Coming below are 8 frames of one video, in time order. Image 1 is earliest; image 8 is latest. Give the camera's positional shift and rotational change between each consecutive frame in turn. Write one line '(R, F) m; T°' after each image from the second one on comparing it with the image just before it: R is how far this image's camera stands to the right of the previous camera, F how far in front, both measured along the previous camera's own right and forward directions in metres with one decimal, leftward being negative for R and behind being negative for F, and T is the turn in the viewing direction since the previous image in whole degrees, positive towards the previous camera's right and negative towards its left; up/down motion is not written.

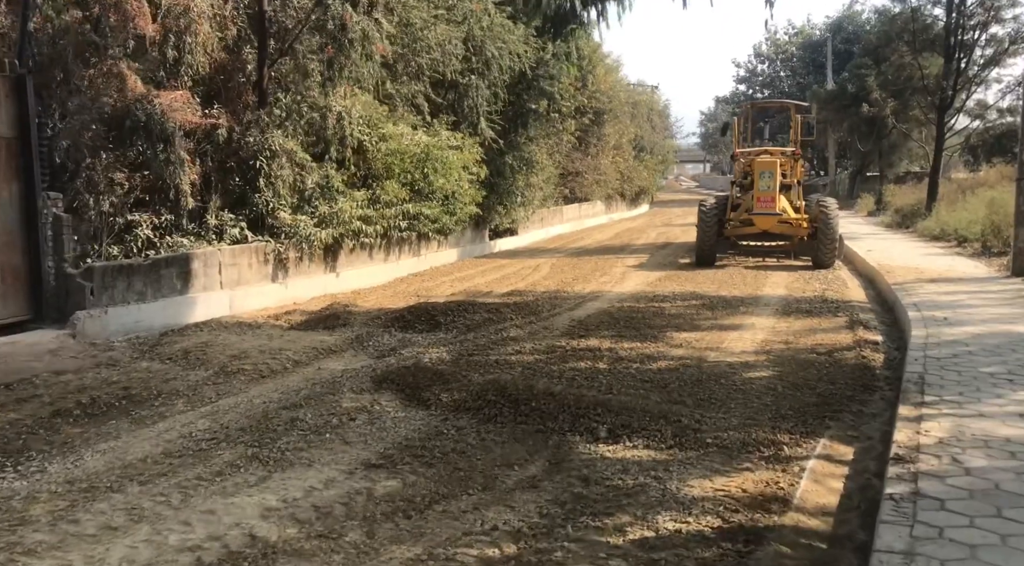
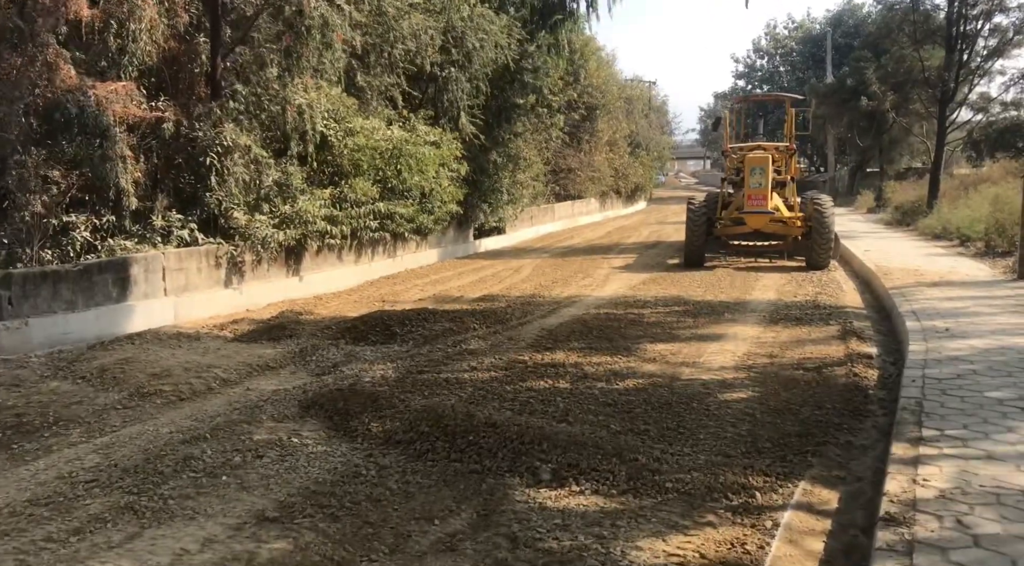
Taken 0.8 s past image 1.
(+0.4, +0.8) m; 0°
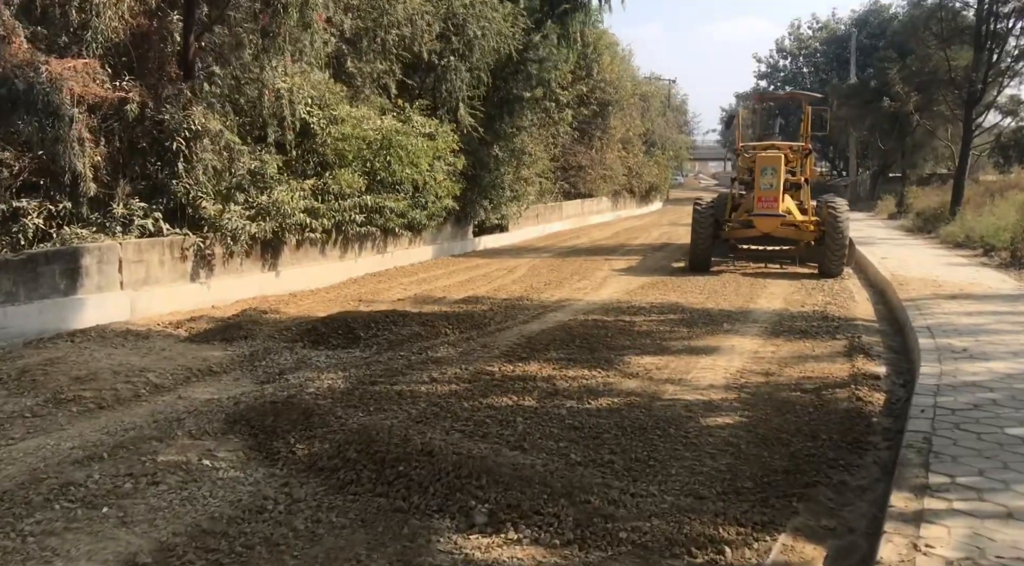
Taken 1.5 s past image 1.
(+0.4, +0.7) m; -1°
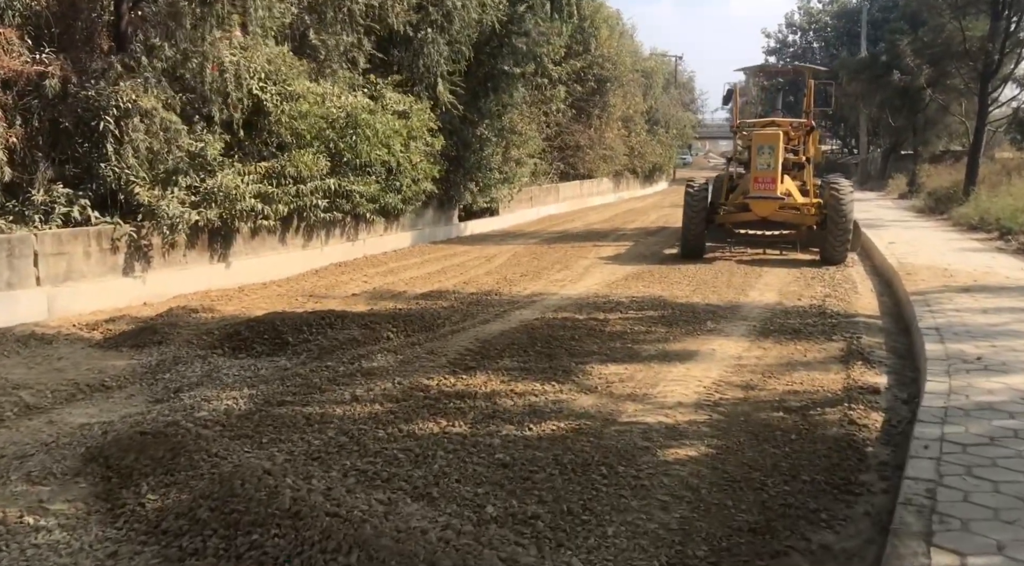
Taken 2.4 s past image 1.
(+0.5, +1.0) m; -1°
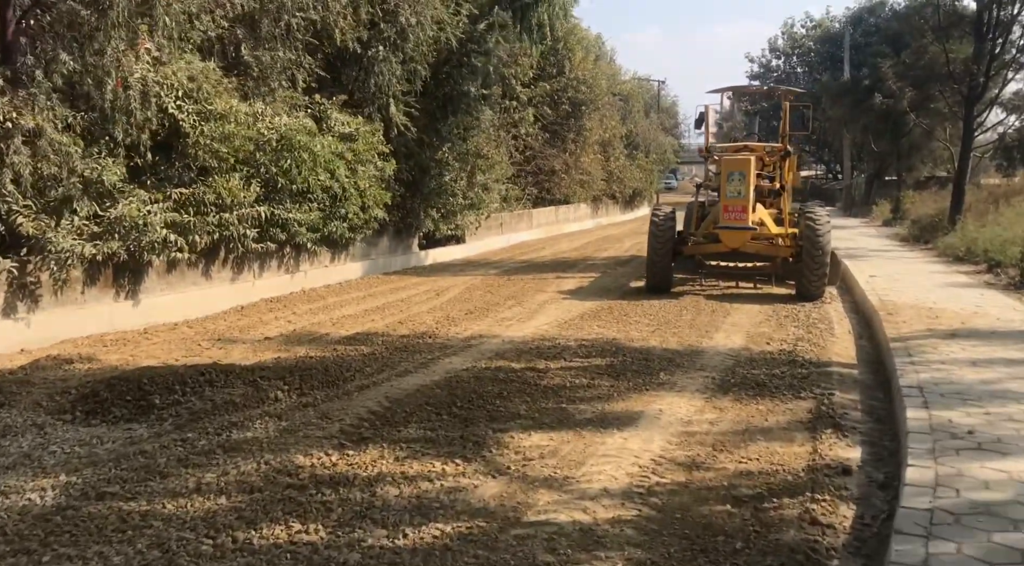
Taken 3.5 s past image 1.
(+0.5, +1.0) m; +1°
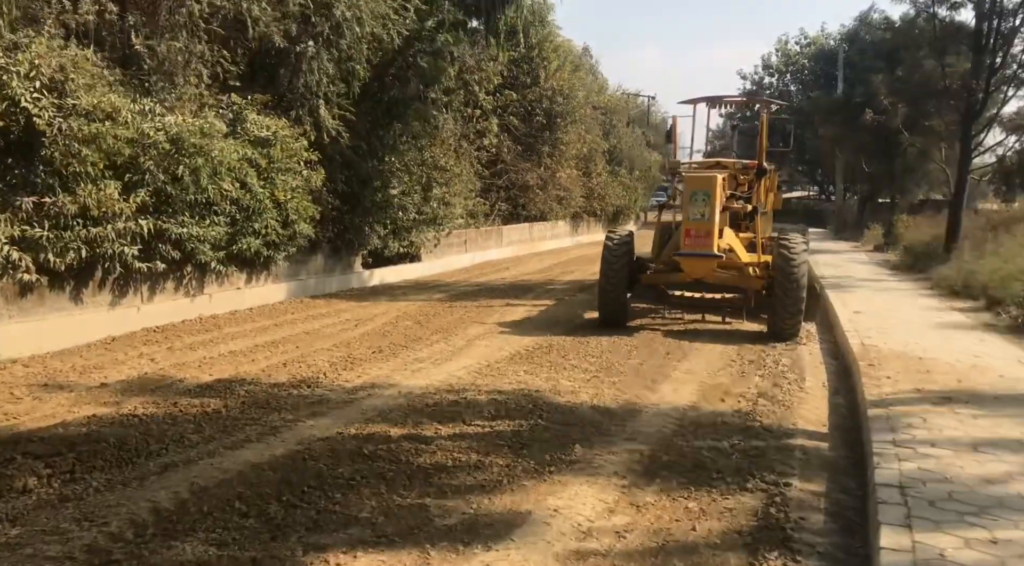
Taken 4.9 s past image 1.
(+0.7, +1.6) m; 0°
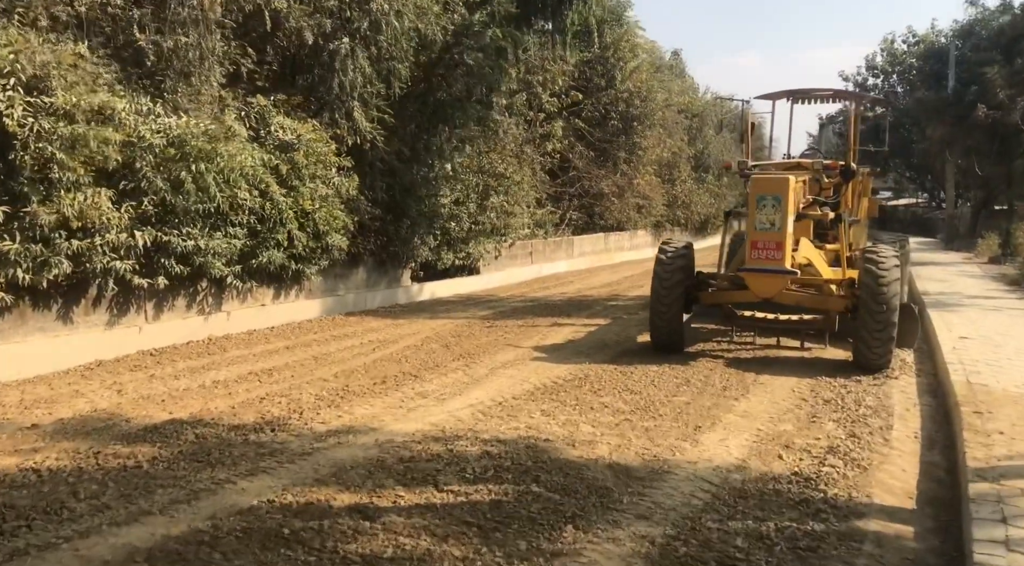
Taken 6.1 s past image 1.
(+0.6, +1.3) m; -6°
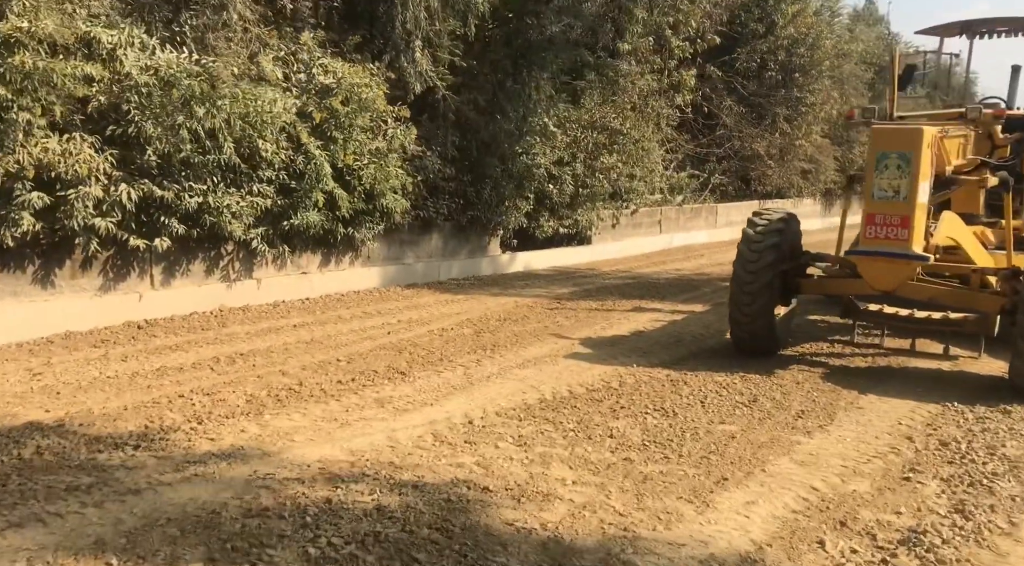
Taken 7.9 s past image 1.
(+1.2, +1.9) m; -11°
